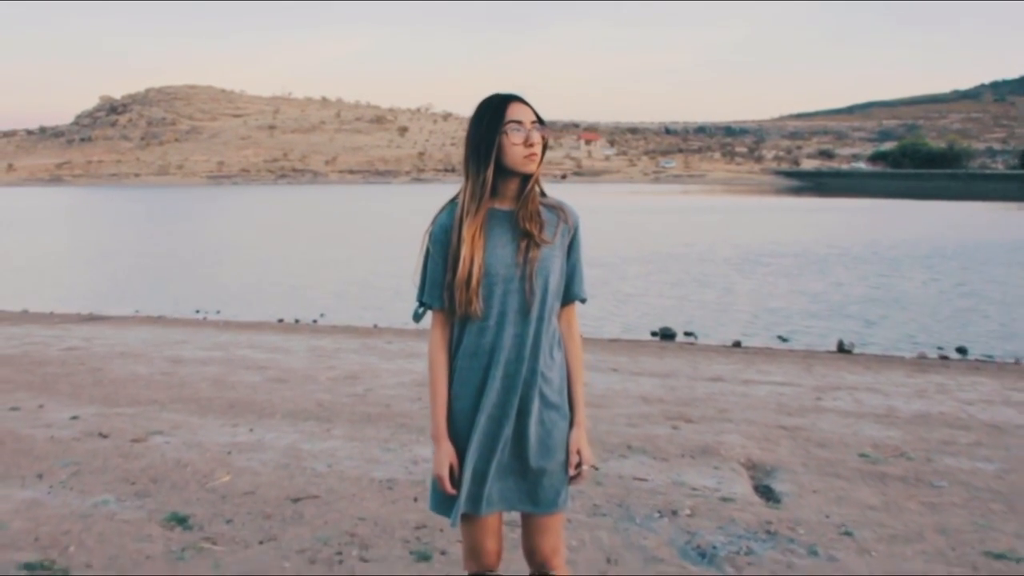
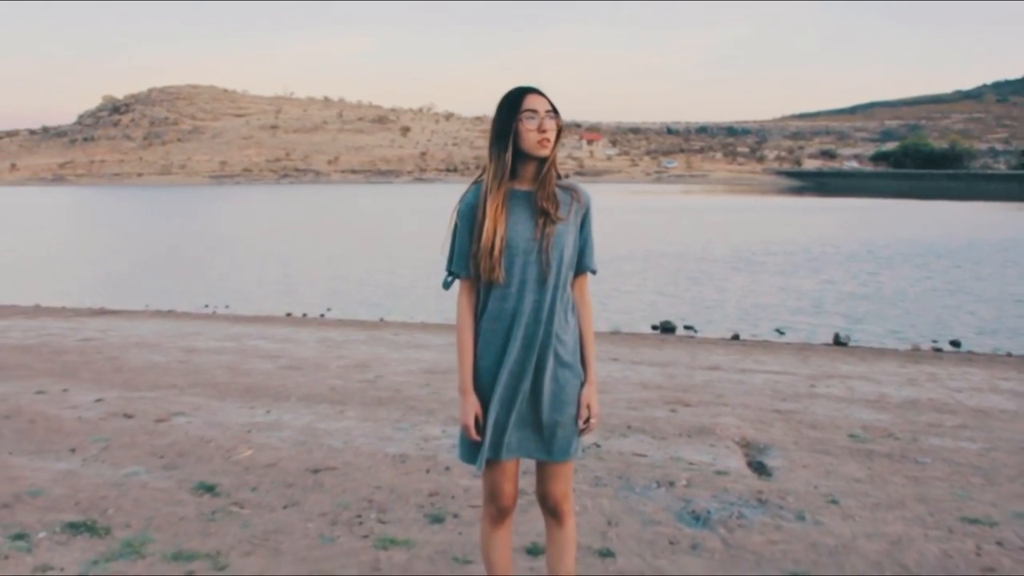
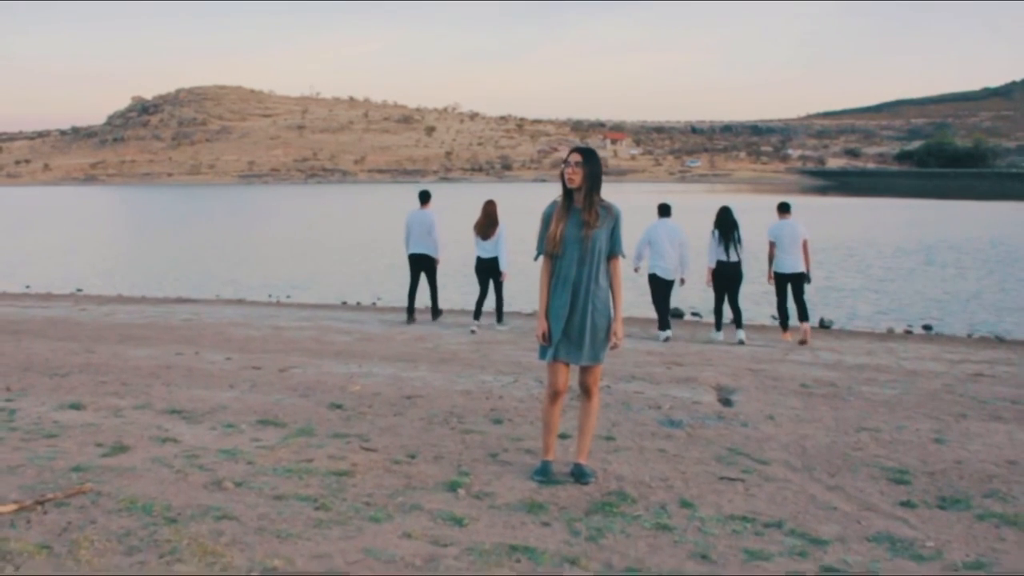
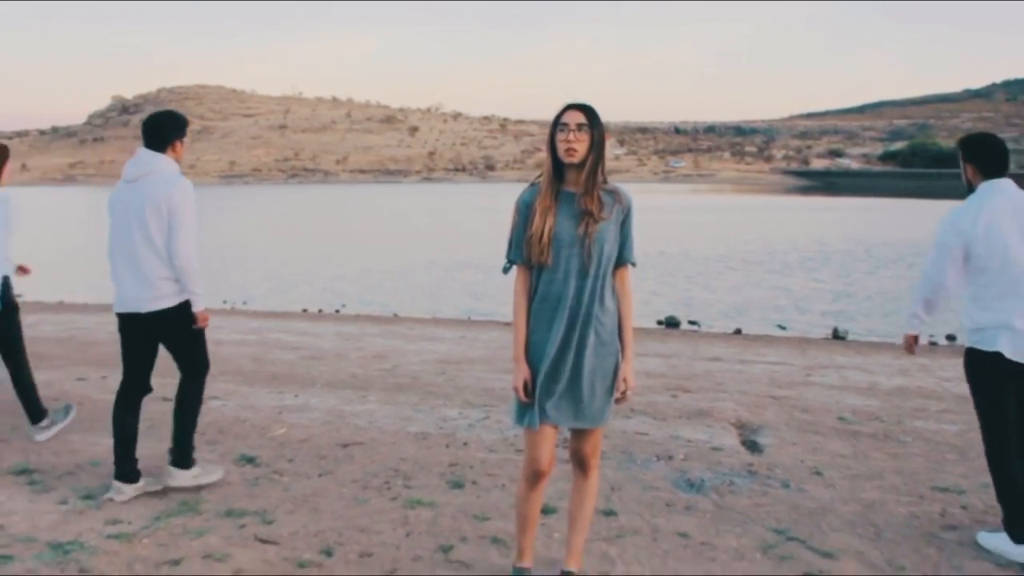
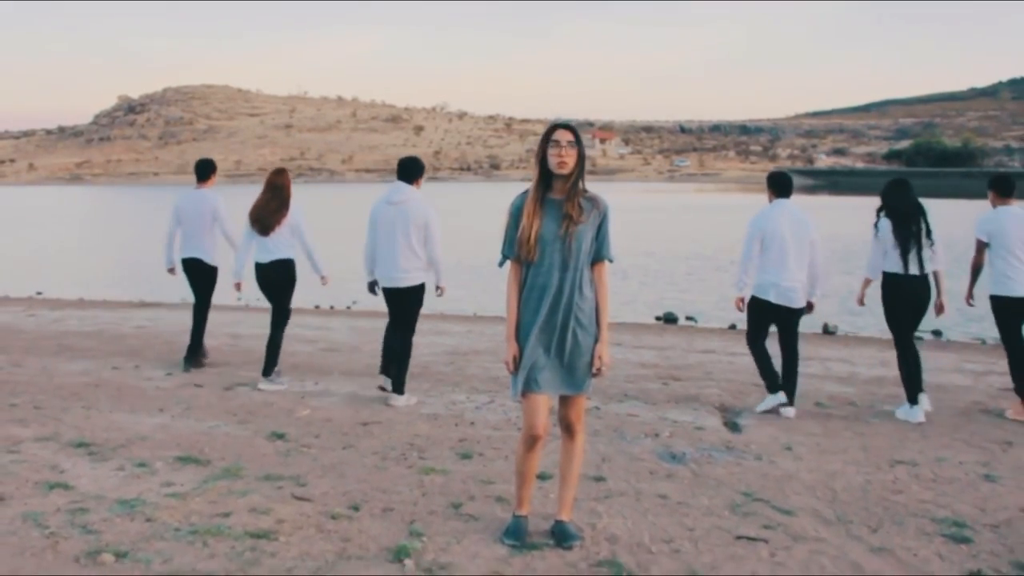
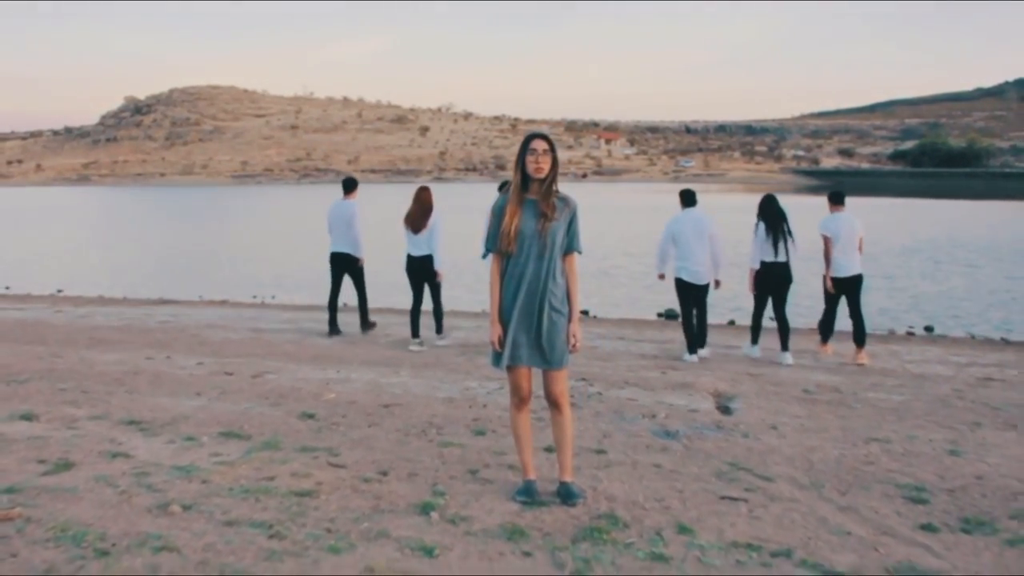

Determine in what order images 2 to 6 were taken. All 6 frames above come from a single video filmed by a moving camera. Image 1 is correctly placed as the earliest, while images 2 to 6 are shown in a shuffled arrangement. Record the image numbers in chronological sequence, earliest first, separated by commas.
2, 4, 5, 6, 3
